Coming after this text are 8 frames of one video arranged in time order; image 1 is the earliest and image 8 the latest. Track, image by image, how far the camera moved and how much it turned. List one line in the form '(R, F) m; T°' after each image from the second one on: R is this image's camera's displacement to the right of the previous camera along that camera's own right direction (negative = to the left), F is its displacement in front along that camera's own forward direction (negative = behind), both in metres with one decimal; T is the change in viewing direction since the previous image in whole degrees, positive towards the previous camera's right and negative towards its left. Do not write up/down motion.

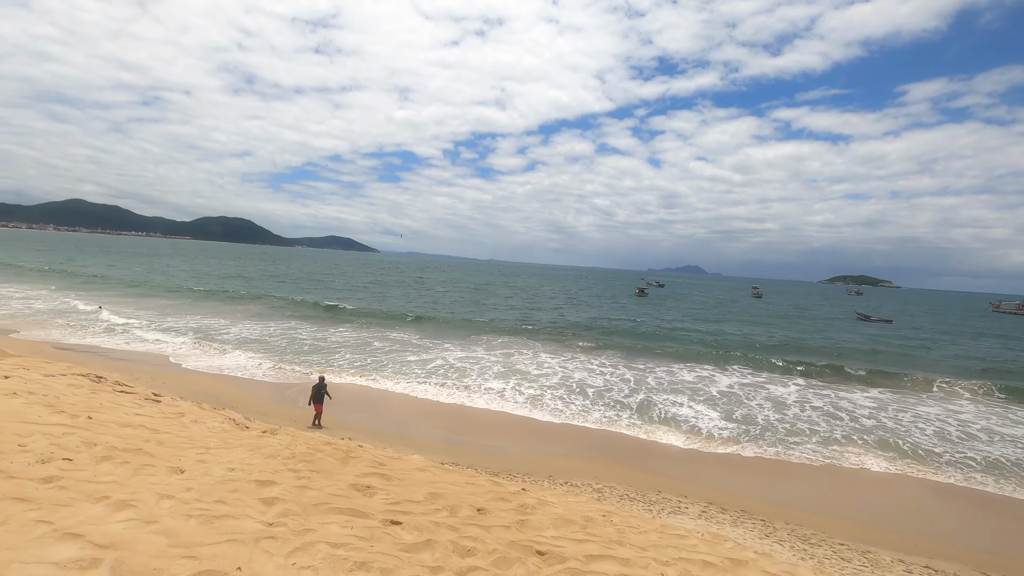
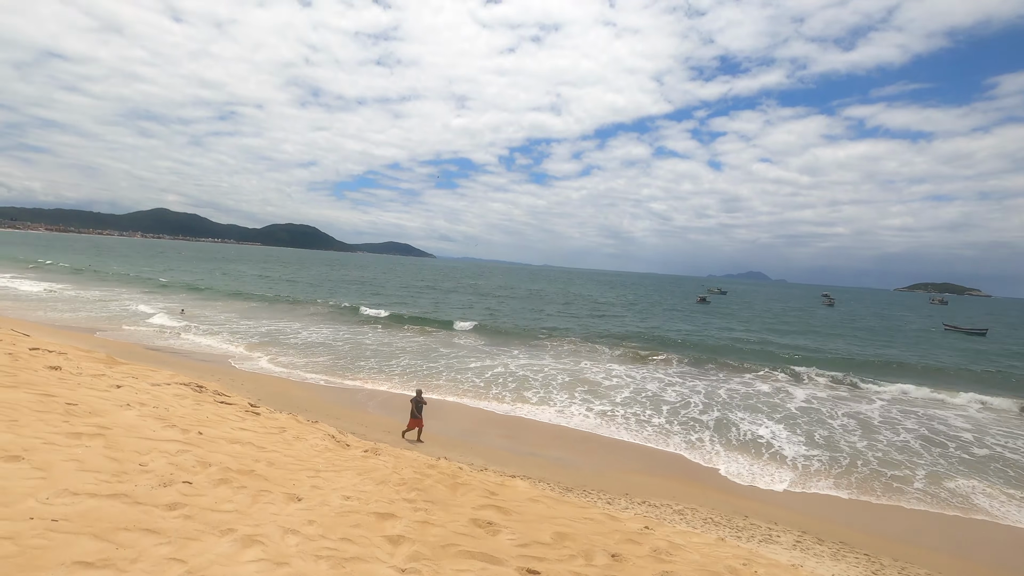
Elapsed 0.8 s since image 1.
(-0.6, +0.4) m; -6°
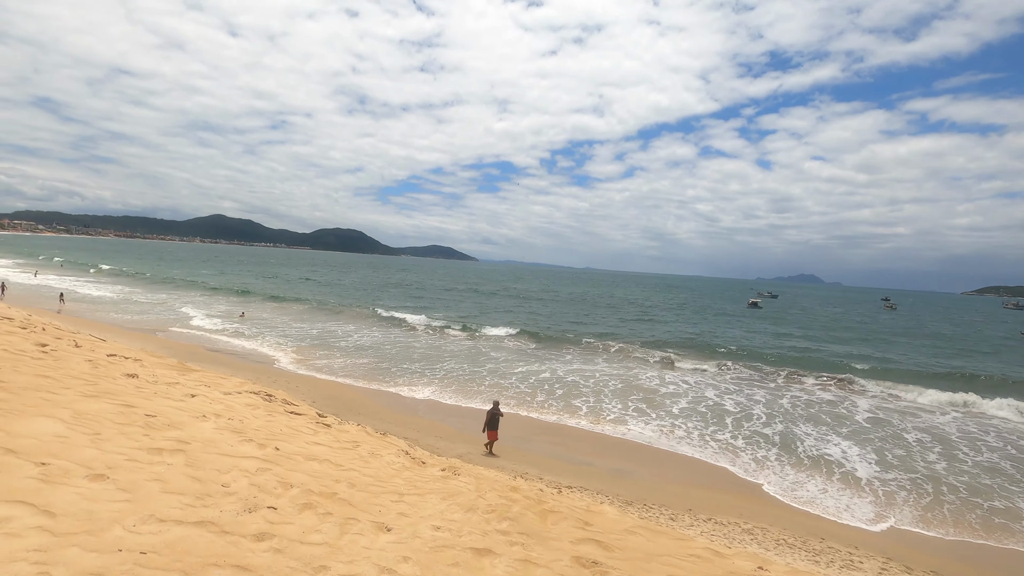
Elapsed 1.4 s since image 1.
(-0.4, +0.3) m; -4°
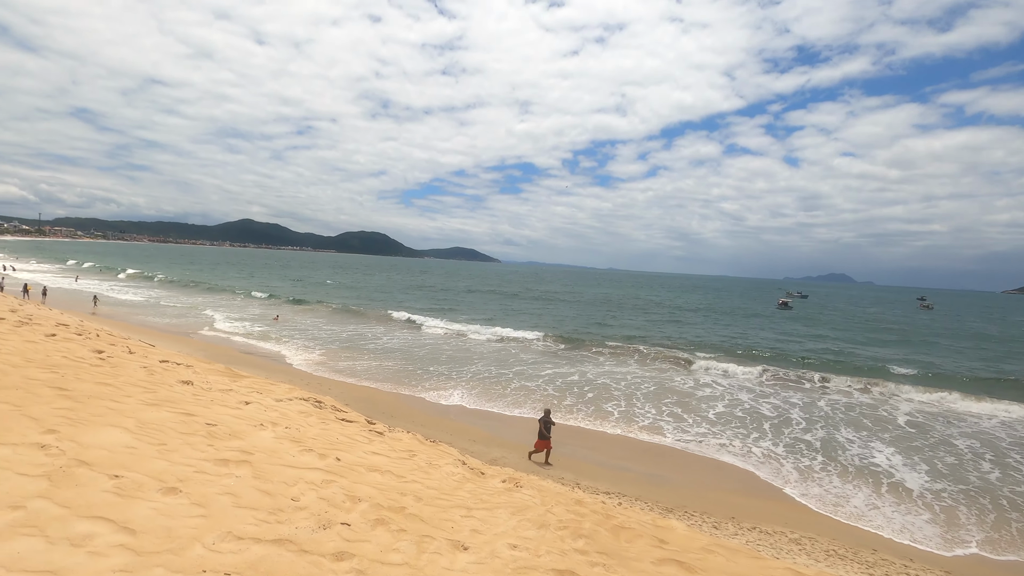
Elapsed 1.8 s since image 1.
(-0.4, +0.1) m; -2°
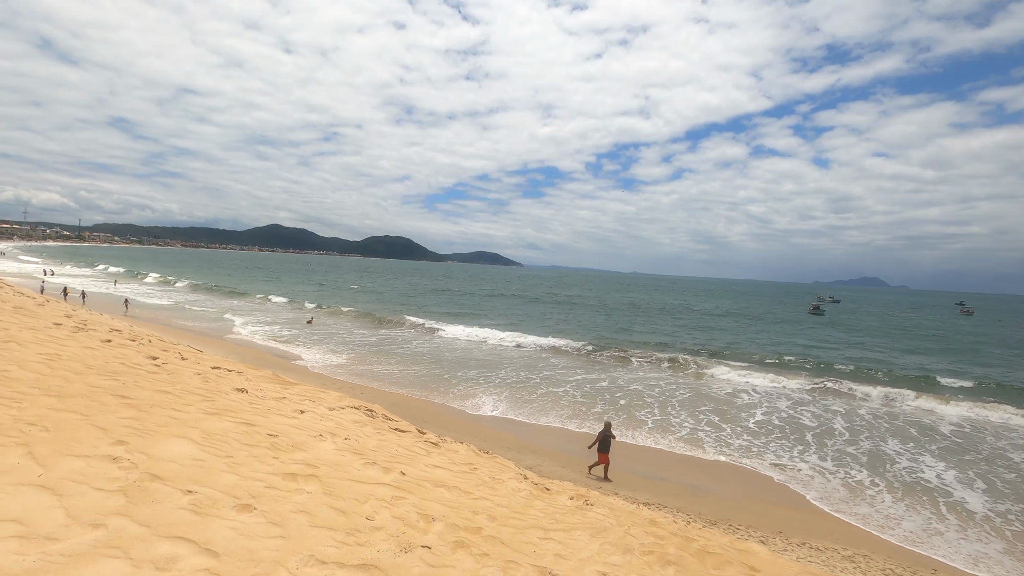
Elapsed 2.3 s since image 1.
(-0.4, +0.2) m; -2°
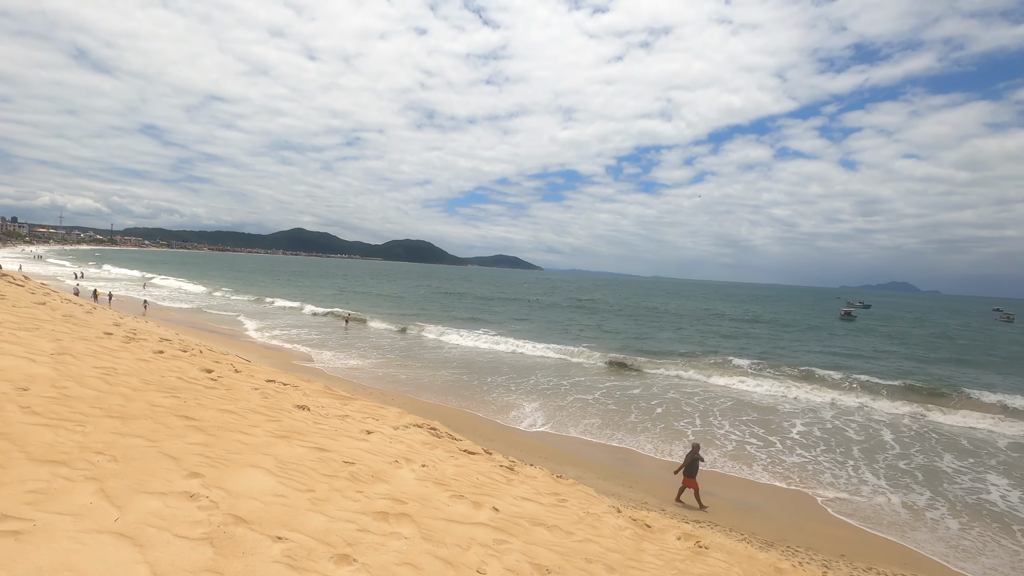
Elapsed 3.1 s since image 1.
(-0.6, +0.3) m; -2°
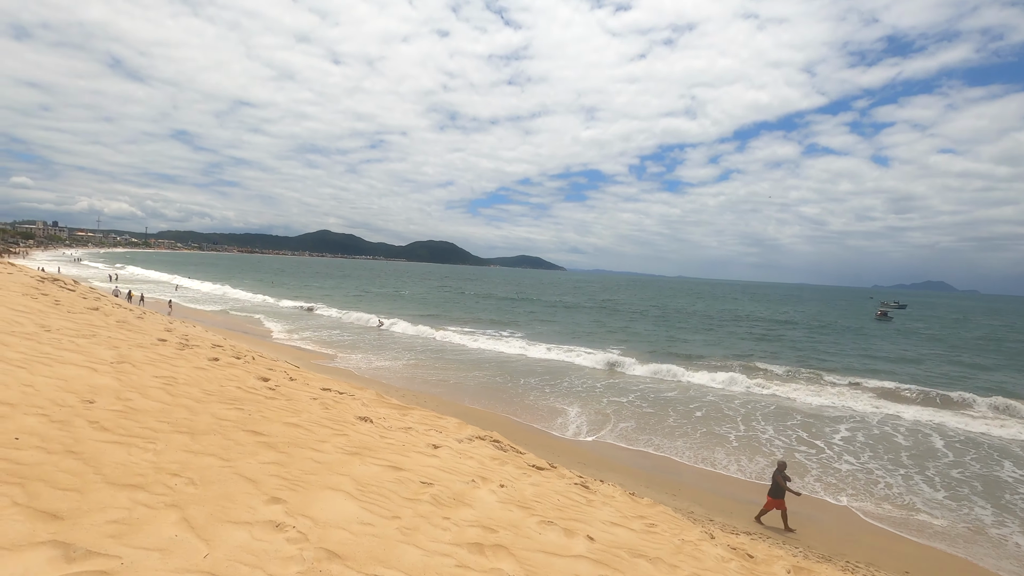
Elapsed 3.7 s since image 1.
(-0.4, +0.2) m; -2°
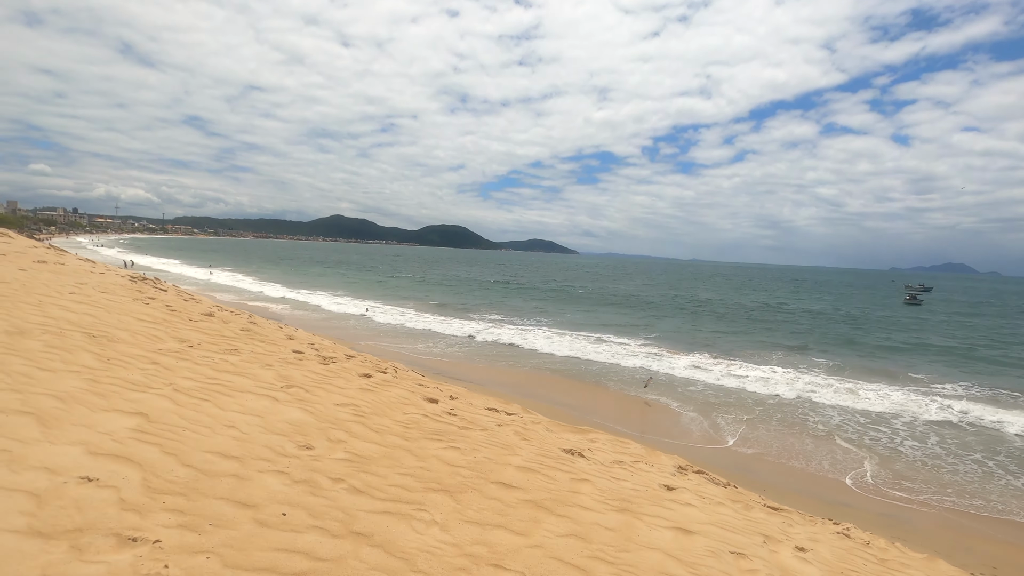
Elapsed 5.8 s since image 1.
(-1.6, +0.6) m; -1°
